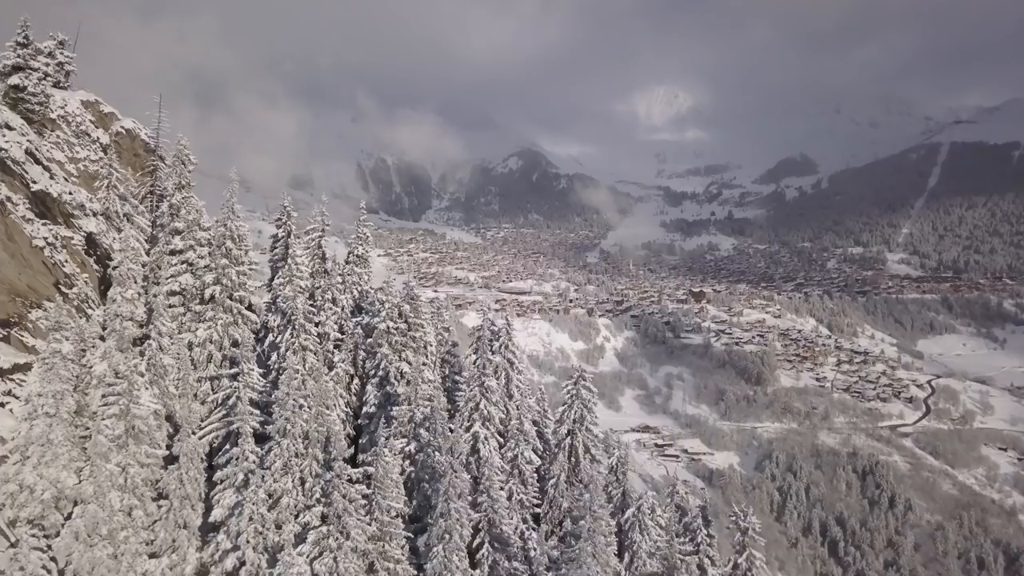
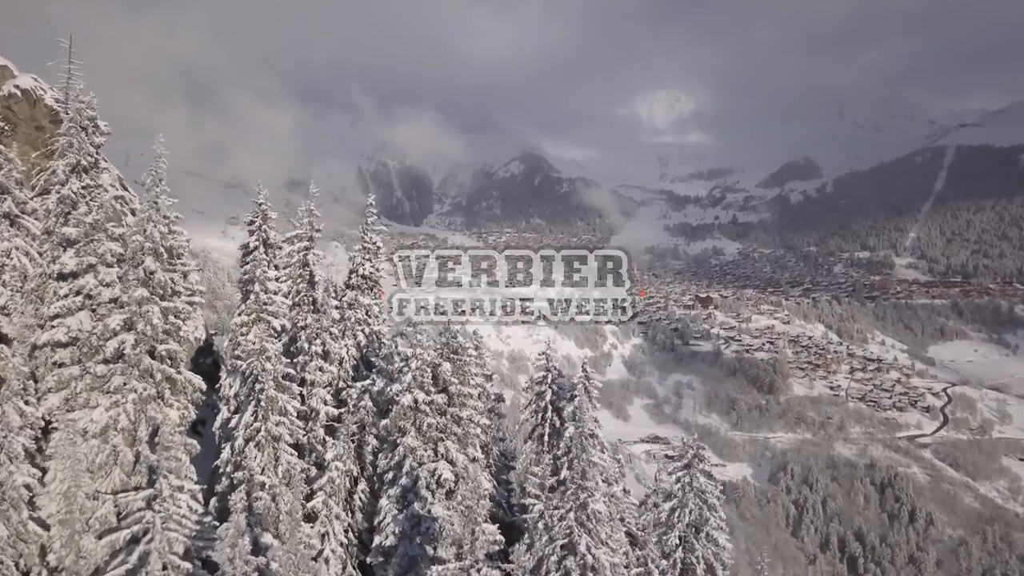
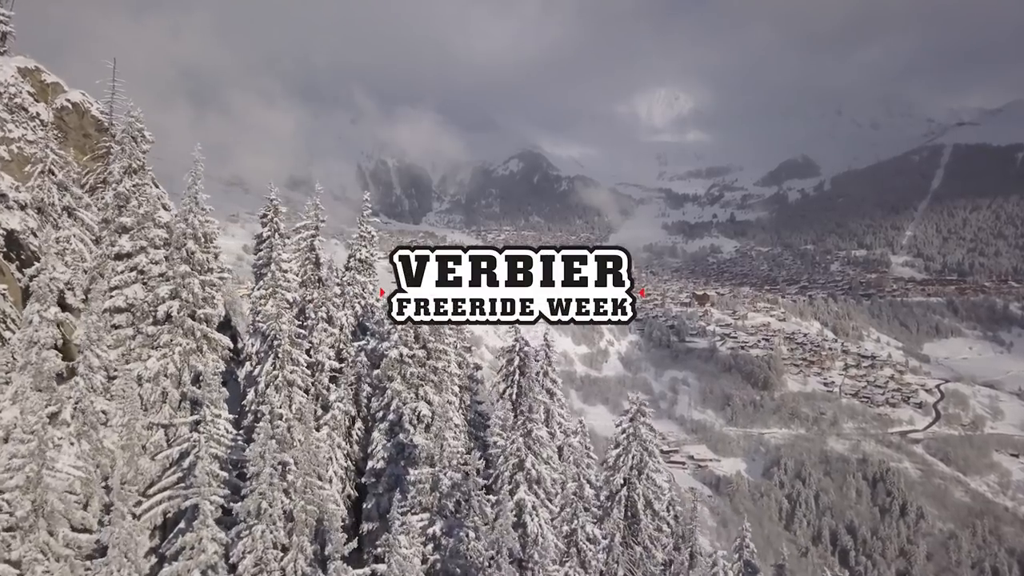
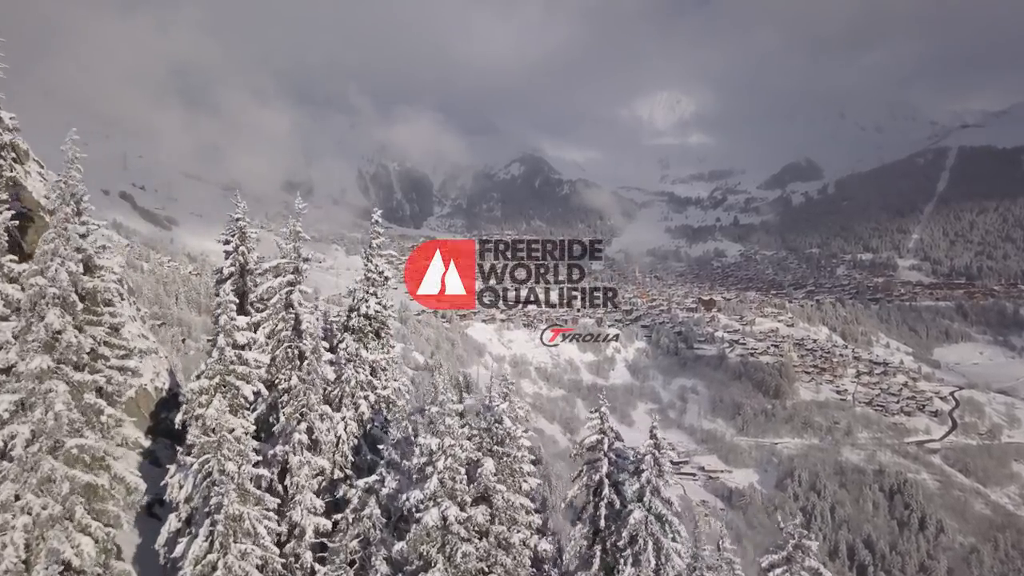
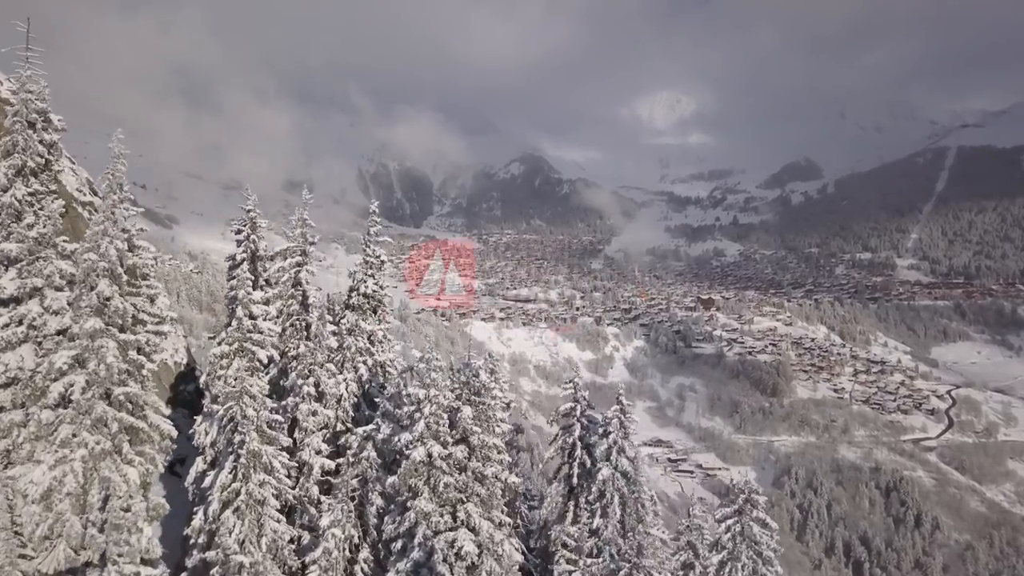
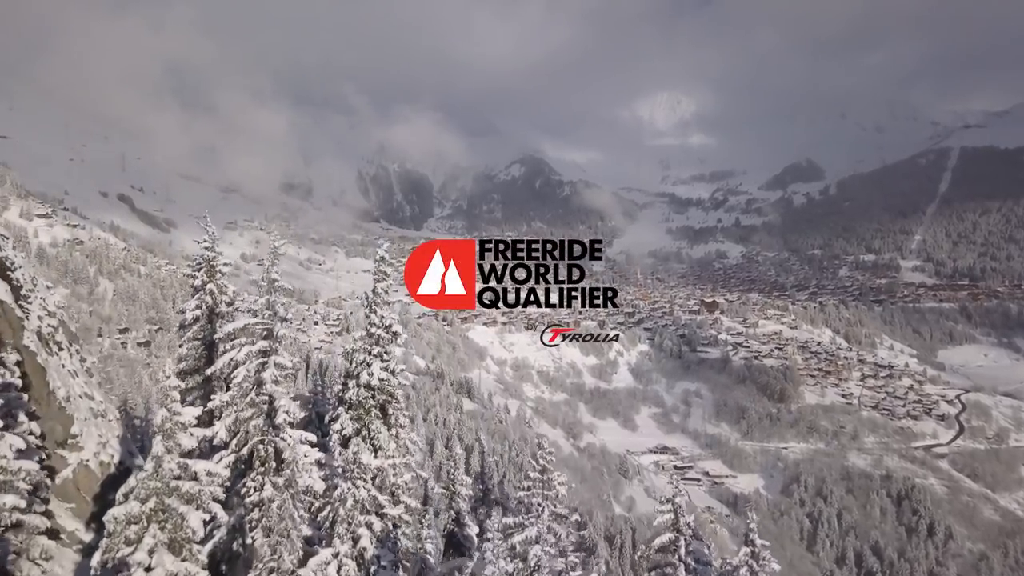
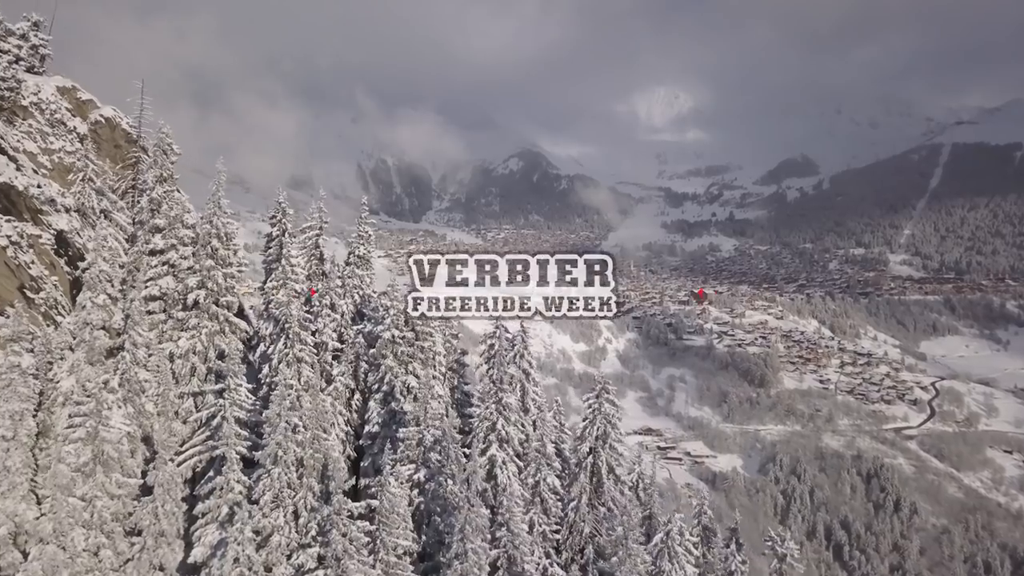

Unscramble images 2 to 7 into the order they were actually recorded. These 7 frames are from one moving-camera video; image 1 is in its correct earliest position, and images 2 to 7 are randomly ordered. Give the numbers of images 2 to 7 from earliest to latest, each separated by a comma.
7, 3, 2, 5, 4, 6
